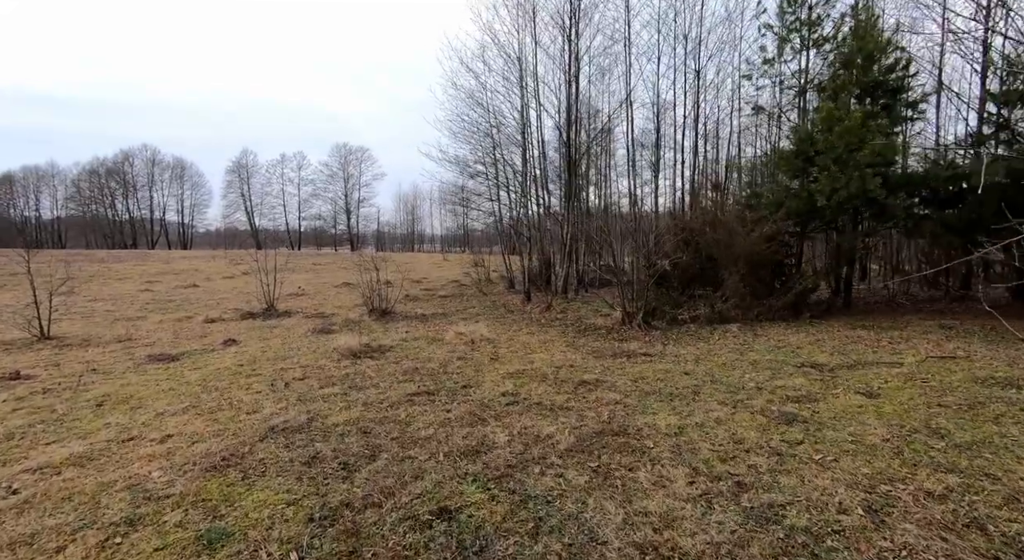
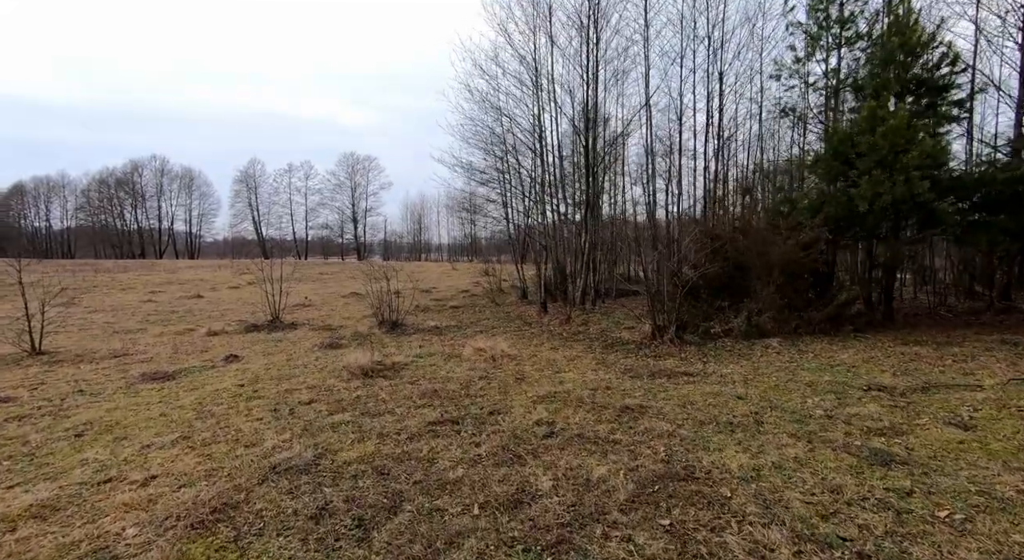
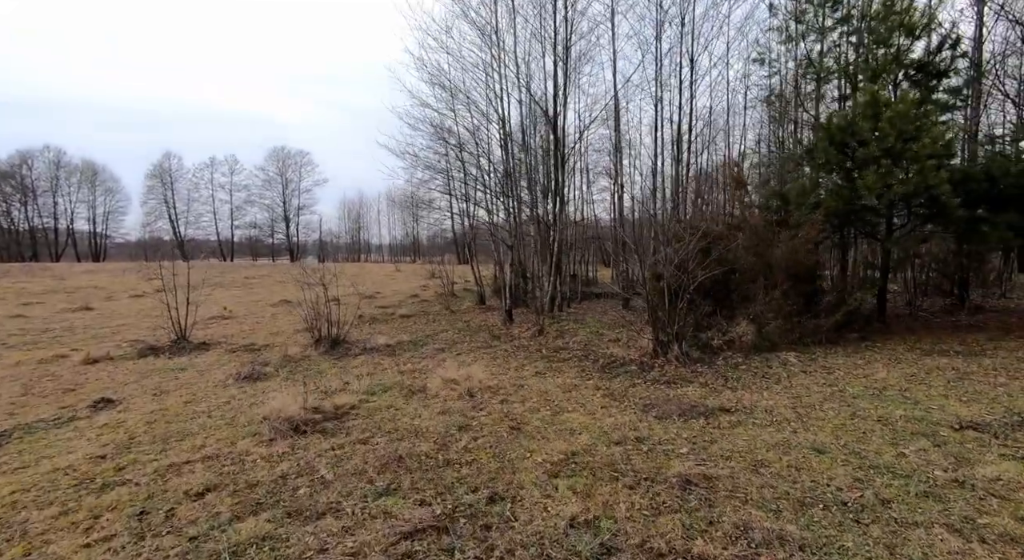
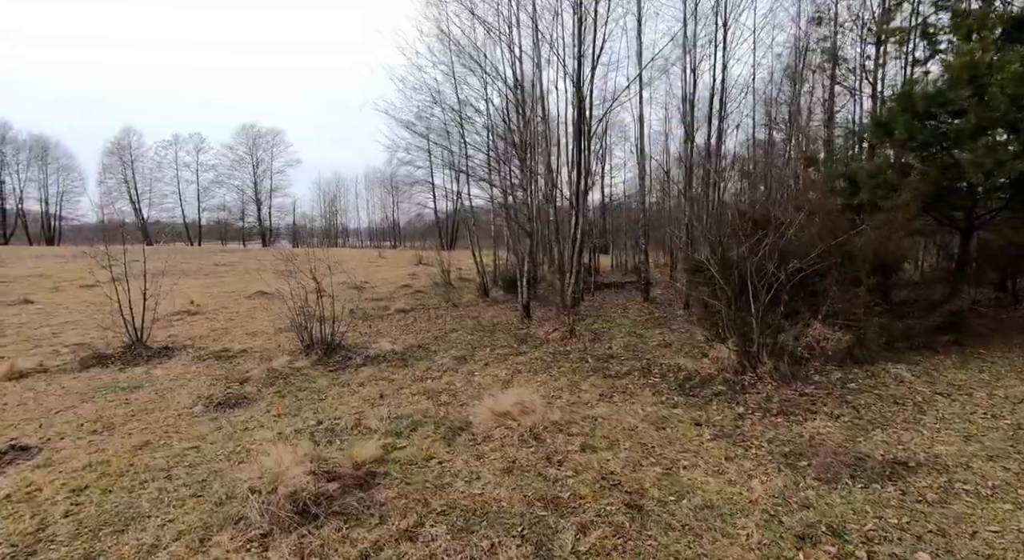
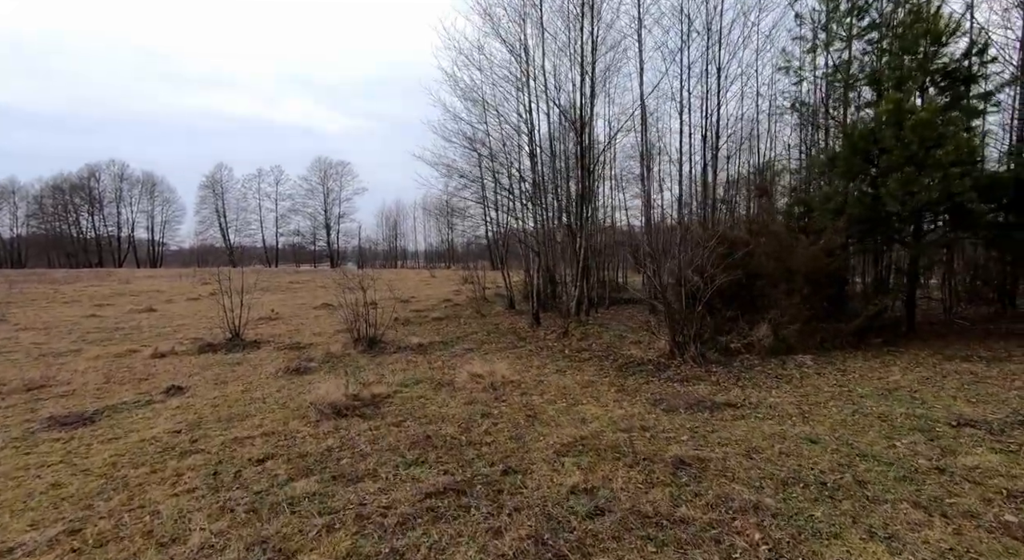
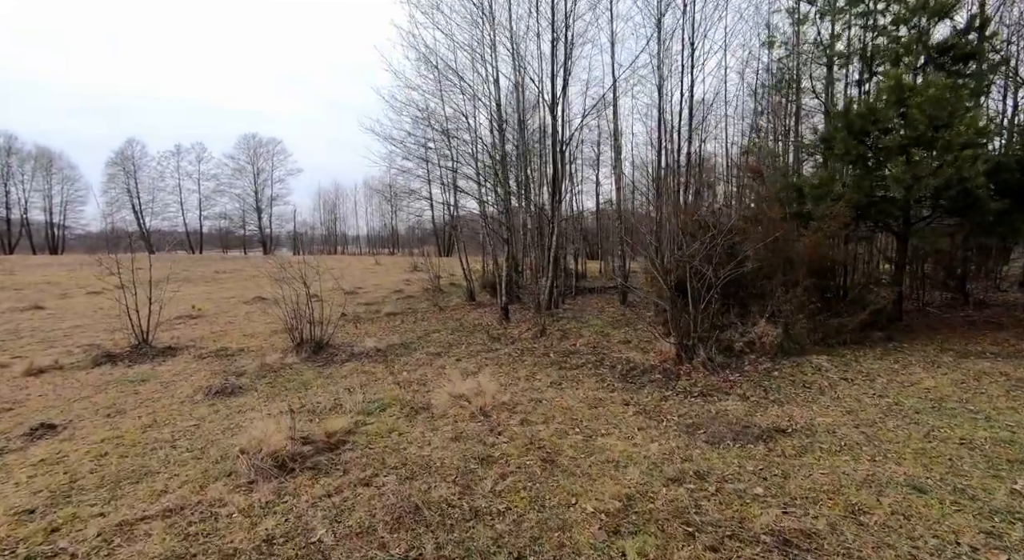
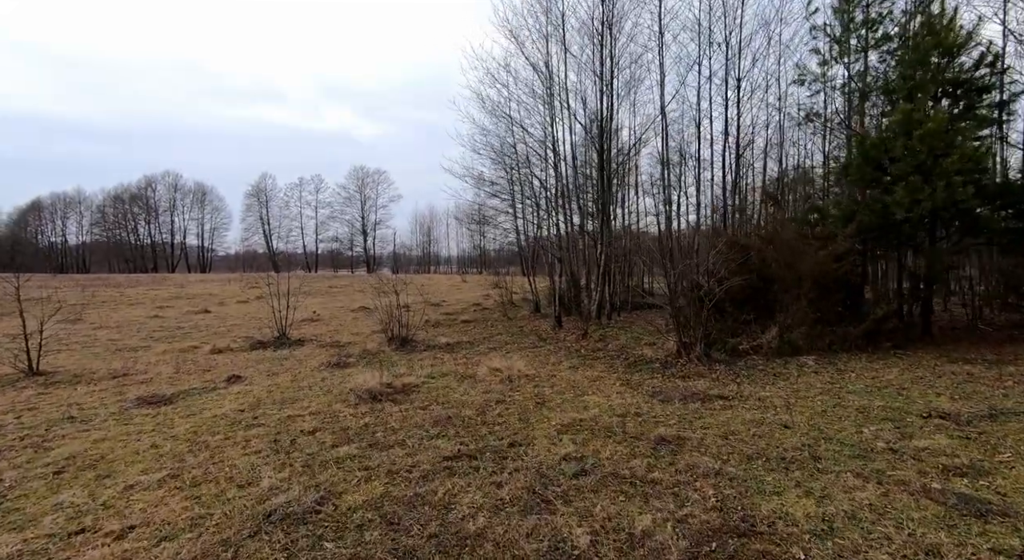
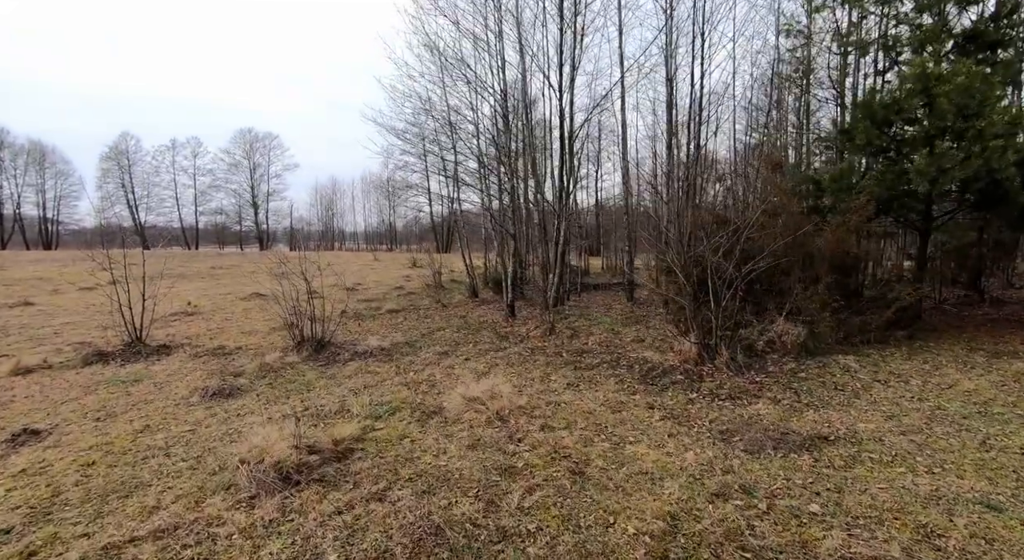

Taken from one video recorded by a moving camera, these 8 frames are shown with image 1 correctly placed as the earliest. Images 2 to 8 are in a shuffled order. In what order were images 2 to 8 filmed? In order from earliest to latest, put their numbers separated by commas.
2, 7, 5, 3, 6, 8, 4
